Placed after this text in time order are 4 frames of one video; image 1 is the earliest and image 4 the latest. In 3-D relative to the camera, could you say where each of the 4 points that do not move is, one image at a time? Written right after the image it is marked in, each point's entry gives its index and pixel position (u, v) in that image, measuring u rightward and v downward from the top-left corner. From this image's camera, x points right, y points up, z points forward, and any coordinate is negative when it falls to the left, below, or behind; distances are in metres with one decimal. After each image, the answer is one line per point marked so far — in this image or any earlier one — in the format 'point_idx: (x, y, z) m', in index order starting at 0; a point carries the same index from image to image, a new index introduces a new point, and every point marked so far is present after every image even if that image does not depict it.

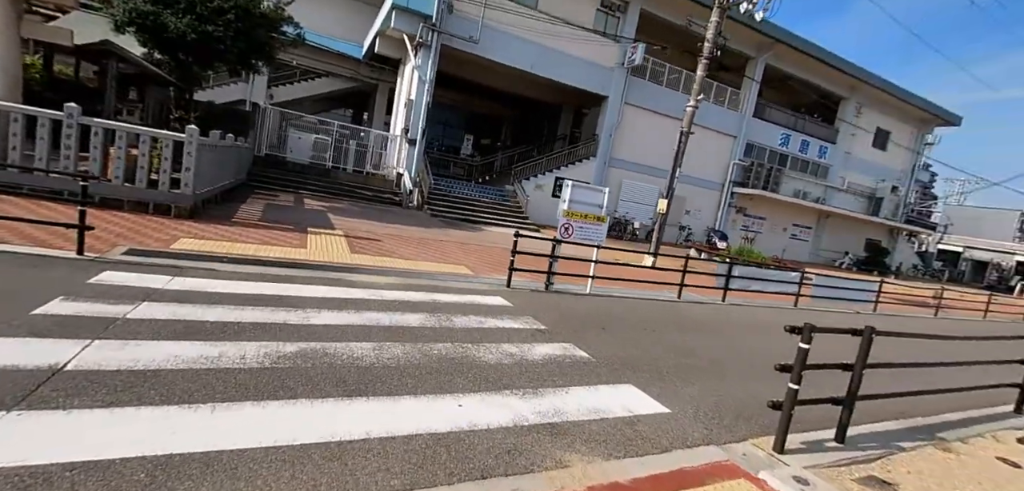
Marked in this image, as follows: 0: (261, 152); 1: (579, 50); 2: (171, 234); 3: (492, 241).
0: (-9.7, +3.6, +18.0) m
1: (+3.1, +8.7, +20.9) m
2: (-5.1, +0.1, +6.9) m
3: (-0.6, -0.1, +12.9) m
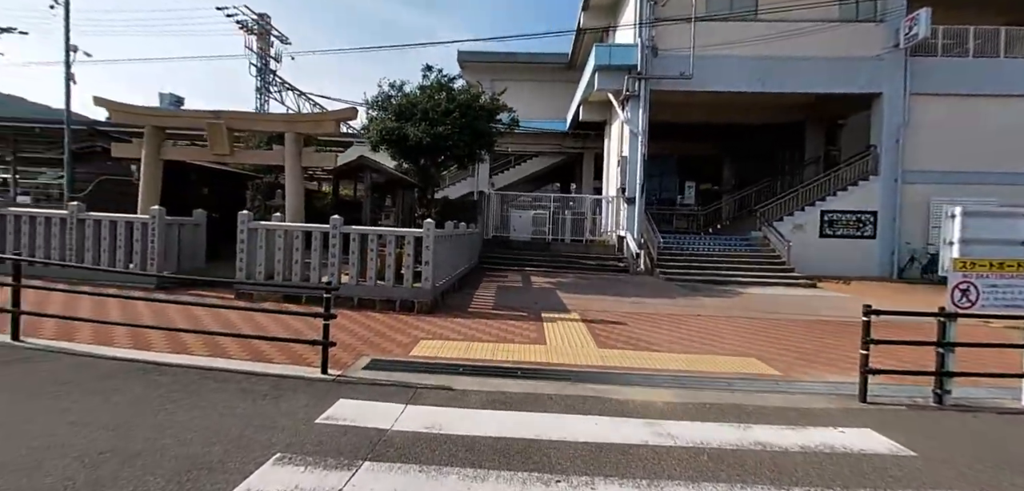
0: (-0.9, +0.4, +18.8) m
1: (+11.6, +6.8, +16.6) m
2: (-1.4, -1.3, +6.4) m
3: (+5.2, -1.5, +9.8) m
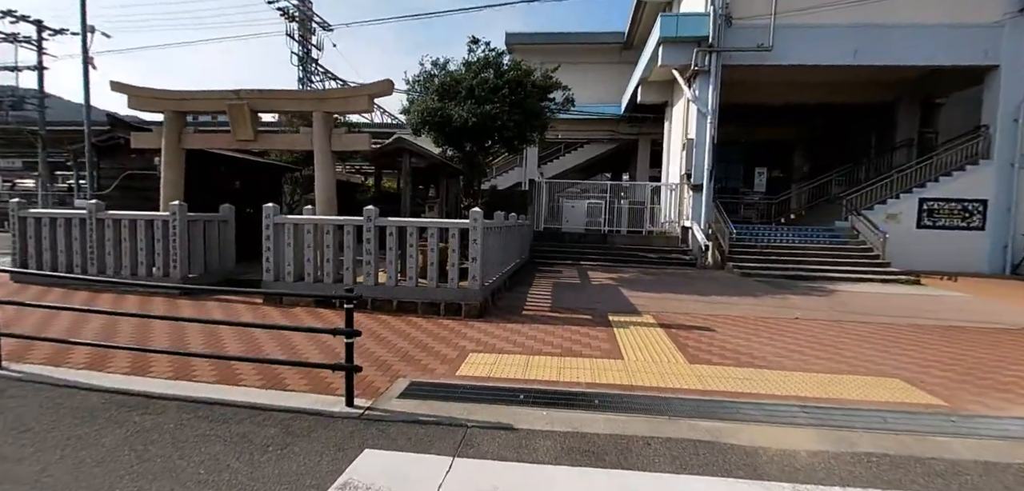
0: (+1.0, +0.7, +17.6) m
1: (+13.0, +7.3, +14.3) m
2: (-0.6, -1.2, +5.4) m
3: (+6.3, -1.3, +8.2) m
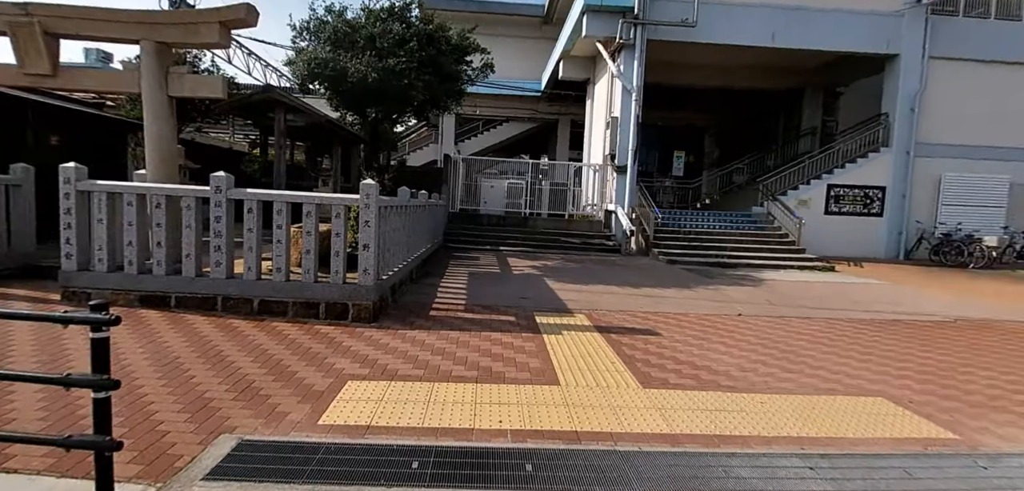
0: (-2.0, +1.3, +16.0) m
1: (+10.6, +7.6, +14.6) m
2: (-1.5, -1.1, +3.8) m
3: (+4.9, -1.1, +7.7) m
